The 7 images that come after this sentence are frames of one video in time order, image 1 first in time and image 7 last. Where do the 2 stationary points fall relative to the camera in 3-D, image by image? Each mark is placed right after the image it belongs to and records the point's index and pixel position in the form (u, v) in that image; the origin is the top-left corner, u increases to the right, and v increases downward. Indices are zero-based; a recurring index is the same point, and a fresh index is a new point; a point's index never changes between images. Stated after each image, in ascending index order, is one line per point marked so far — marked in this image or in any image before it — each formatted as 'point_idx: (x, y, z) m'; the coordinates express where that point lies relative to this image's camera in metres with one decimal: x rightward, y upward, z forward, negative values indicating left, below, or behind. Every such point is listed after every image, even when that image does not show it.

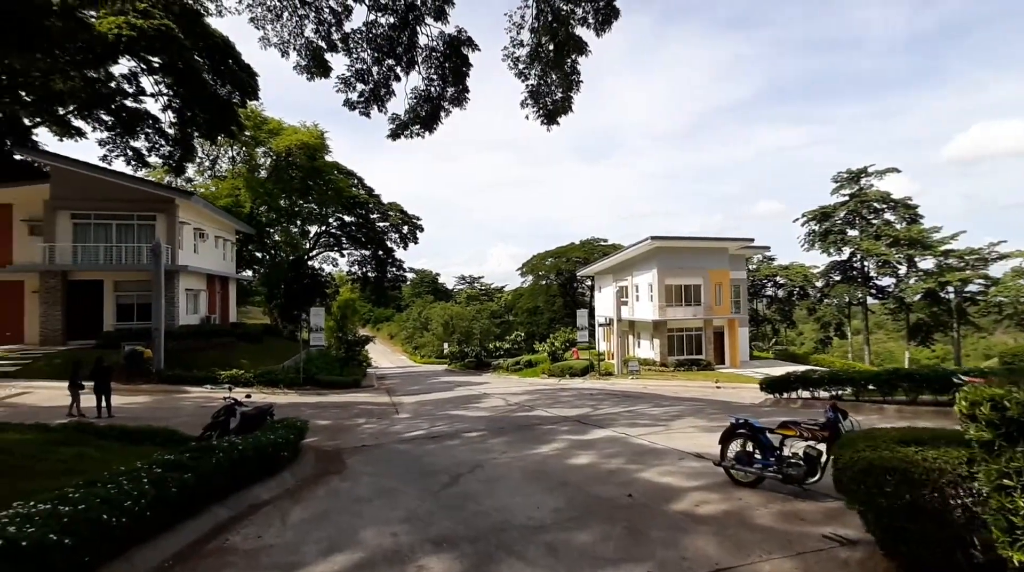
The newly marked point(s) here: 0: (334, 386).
0: (-6.7, -3.8, +19.0) m
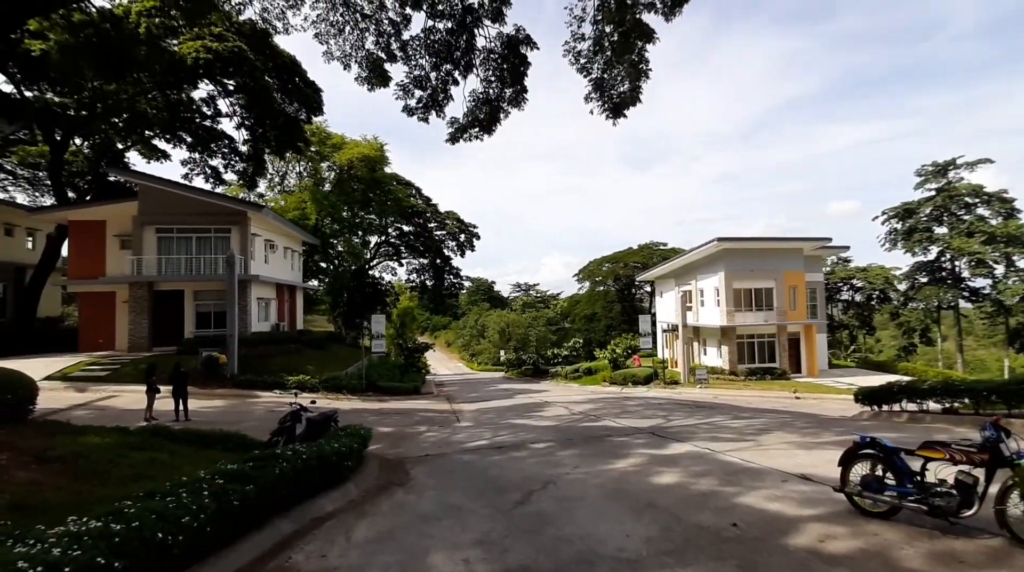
0: (-4.4, -4.0, +19.0) m
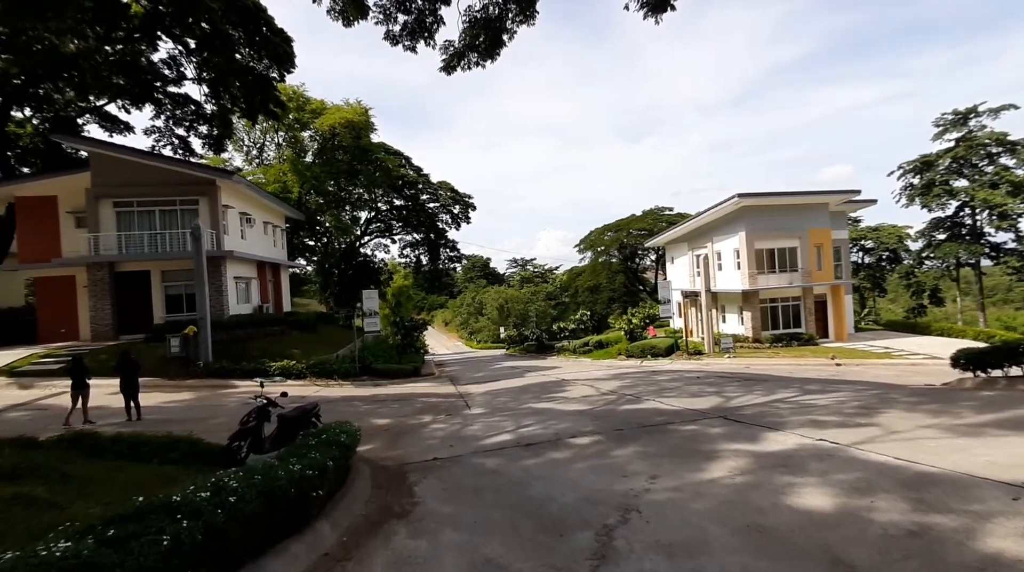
0: (-4.0, -3.0, +17.0) m
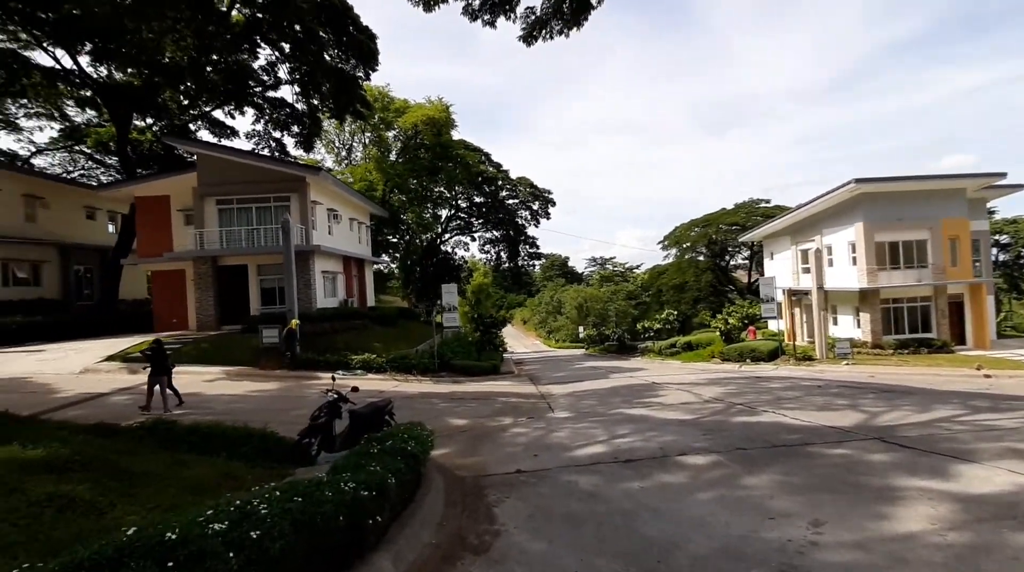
0: (-1.3, -2.8, +16.4) m
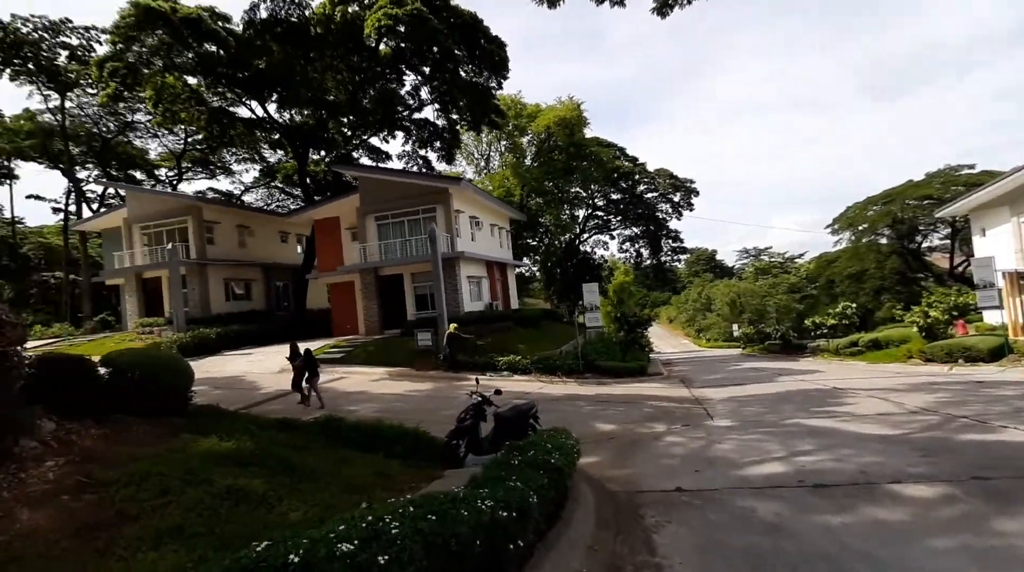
0: (+3.3, -2.7, +15.7) m
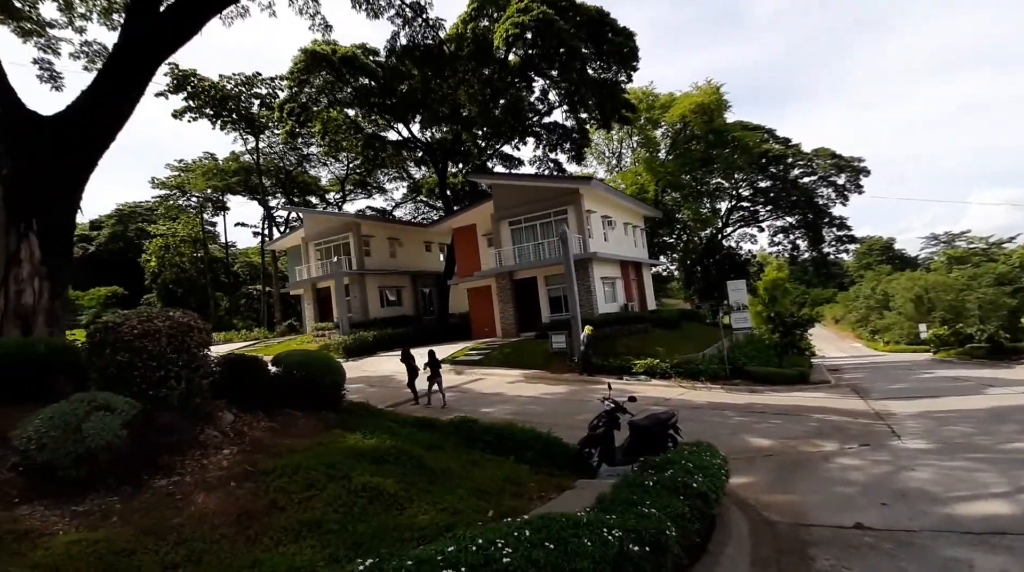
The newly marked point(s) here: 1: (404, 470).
0: (+7.3, -2.6, +14.0) m
1: (-1.0, -1.6, +4.5) m
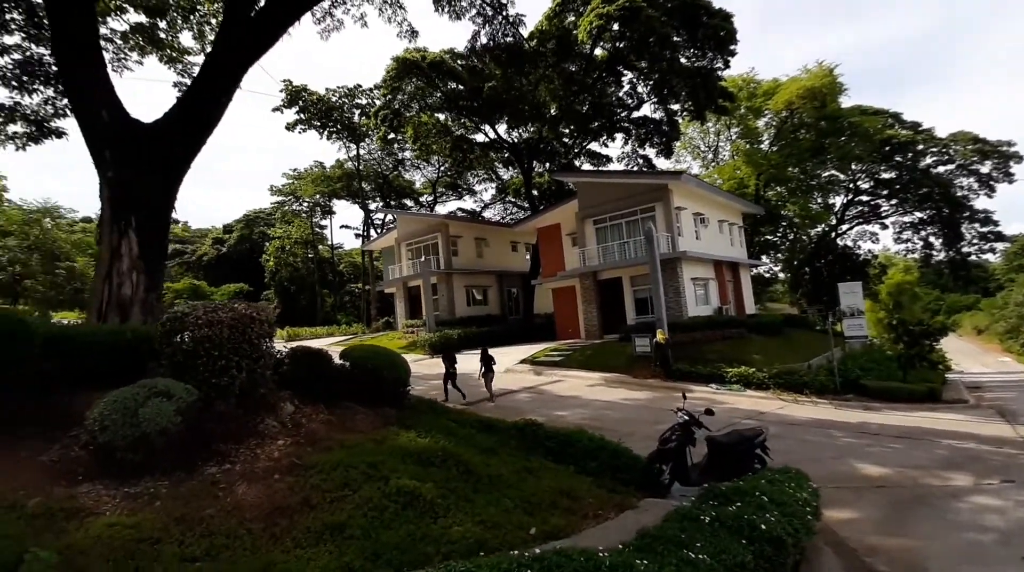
0: (+9.3, -2.7, +12.2) m
1: (-0.5, -1.6, +4.2) m
